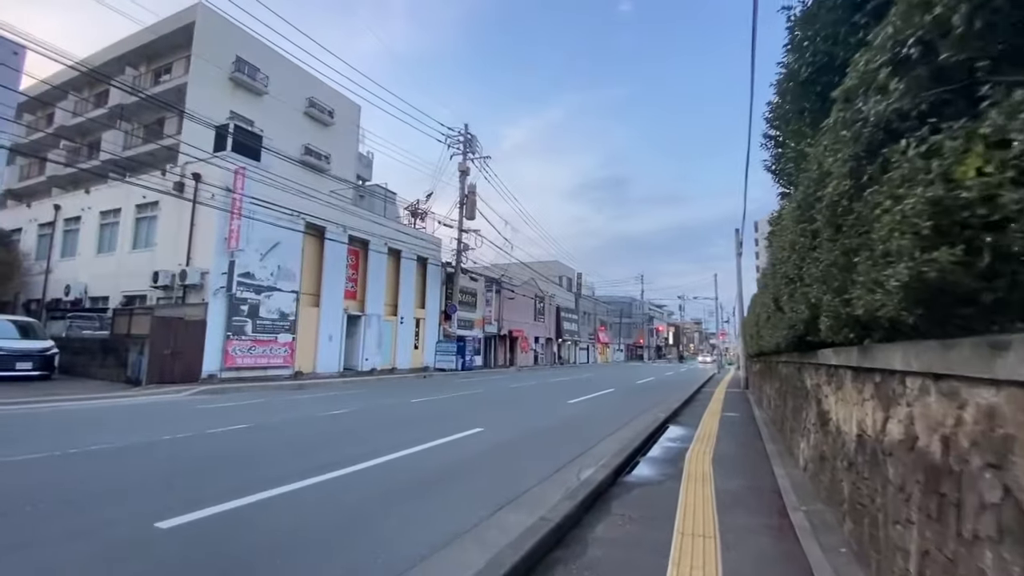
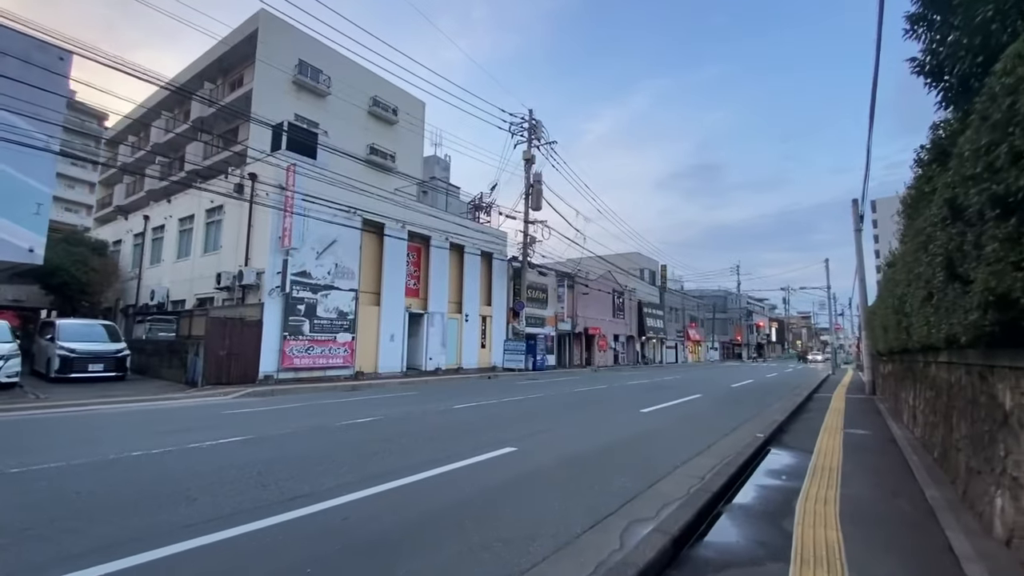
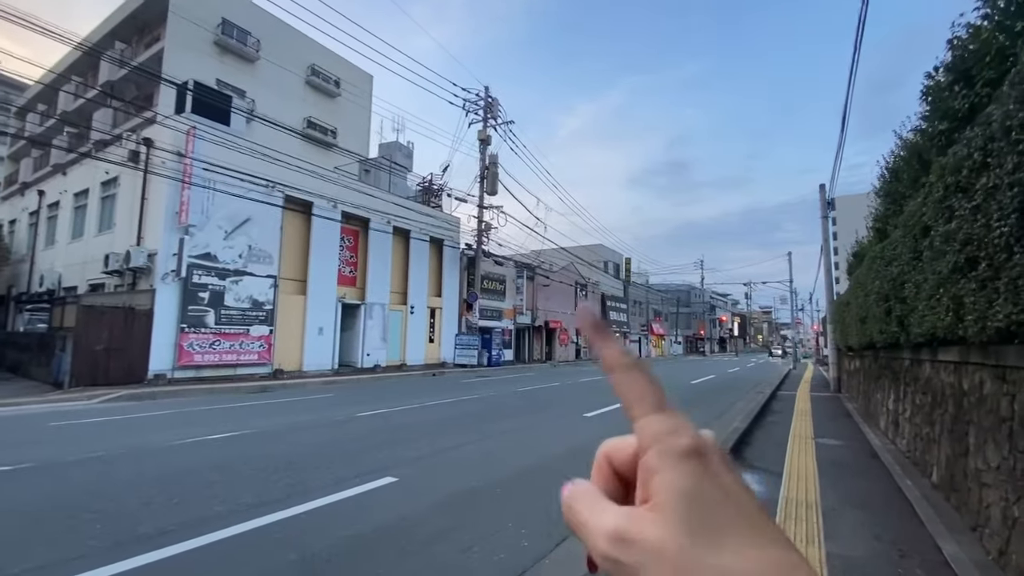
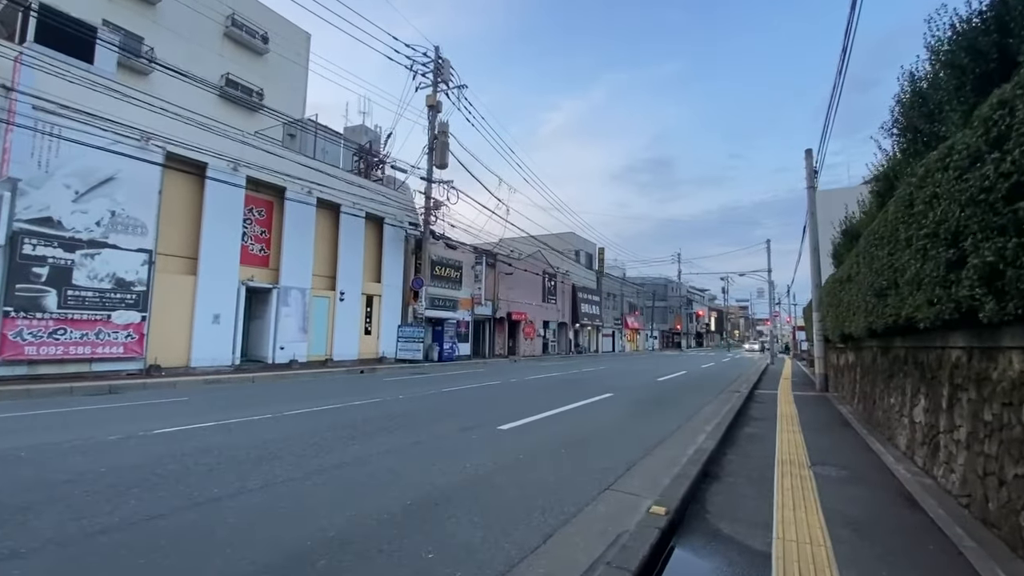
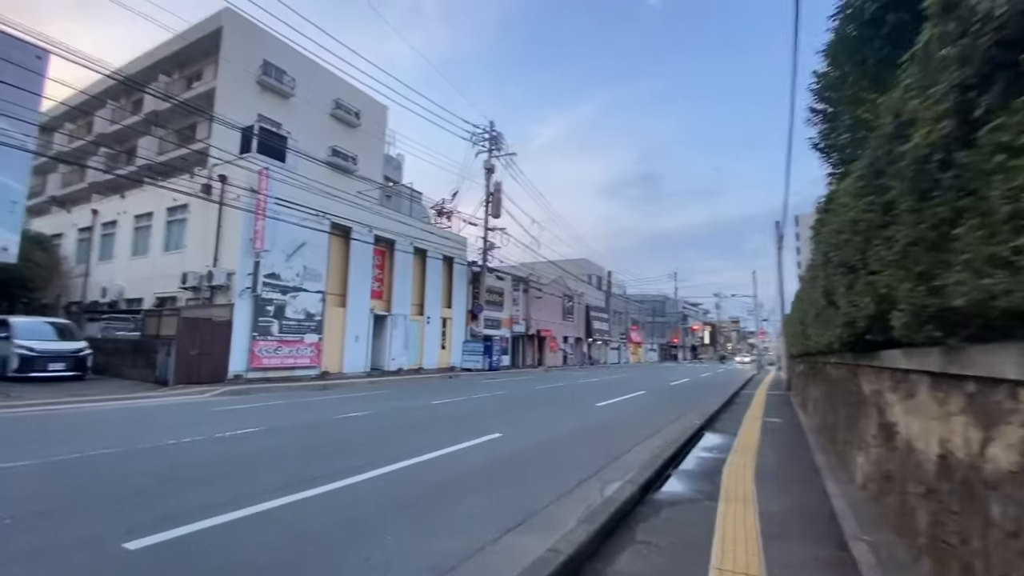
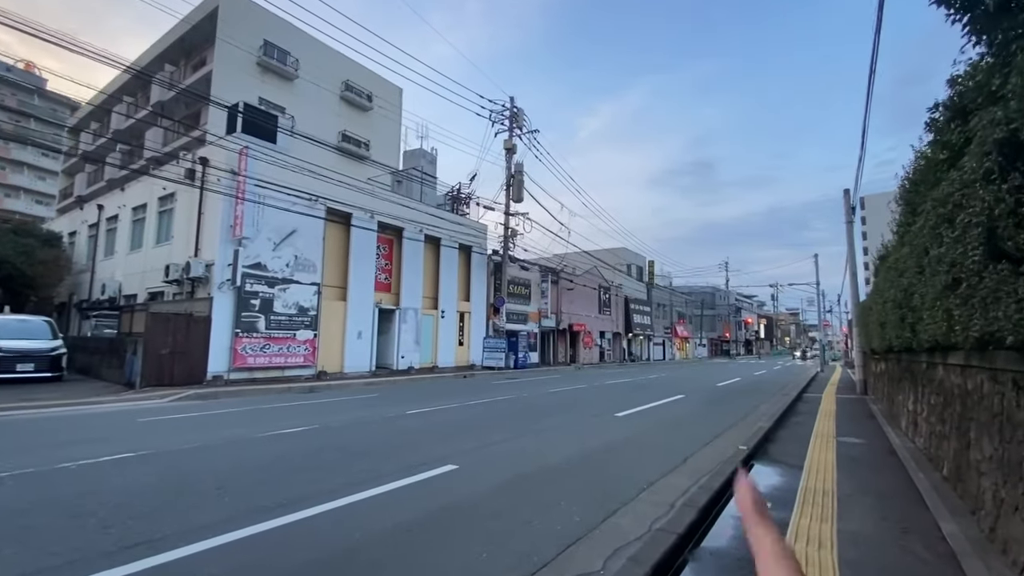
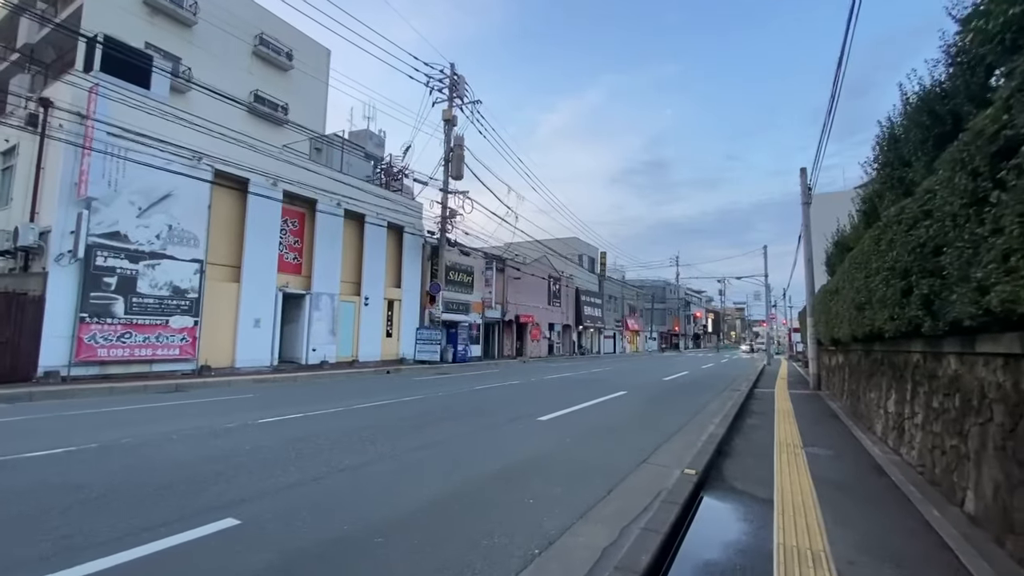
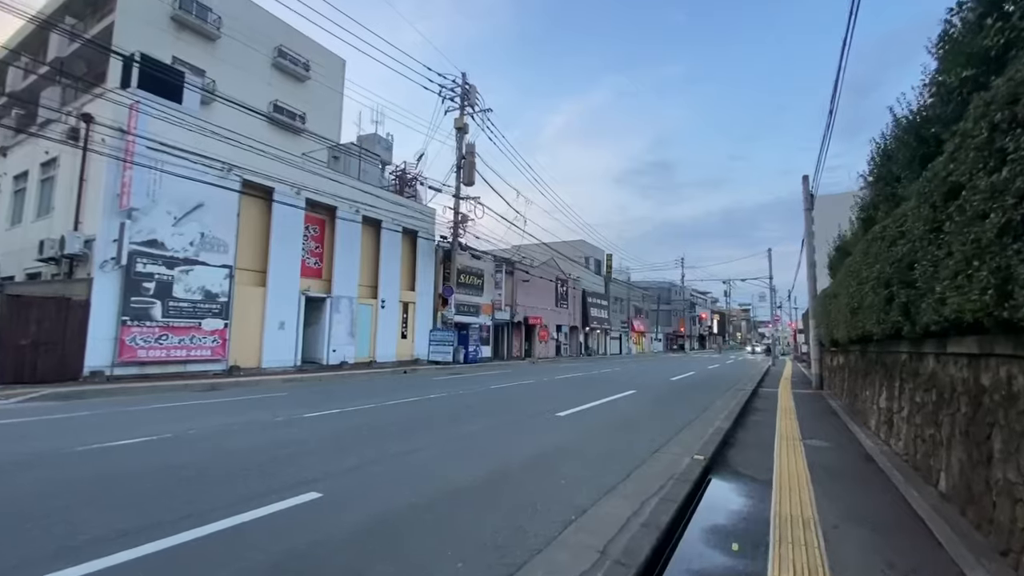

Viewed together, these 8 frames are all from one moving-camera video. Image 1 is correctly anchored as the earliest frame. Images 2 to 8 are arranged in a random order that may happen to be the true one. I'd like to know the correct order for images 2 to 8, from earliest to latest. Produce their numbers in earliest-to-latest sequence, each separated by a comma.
5, 2, 6, 3, 8, 7, 4
